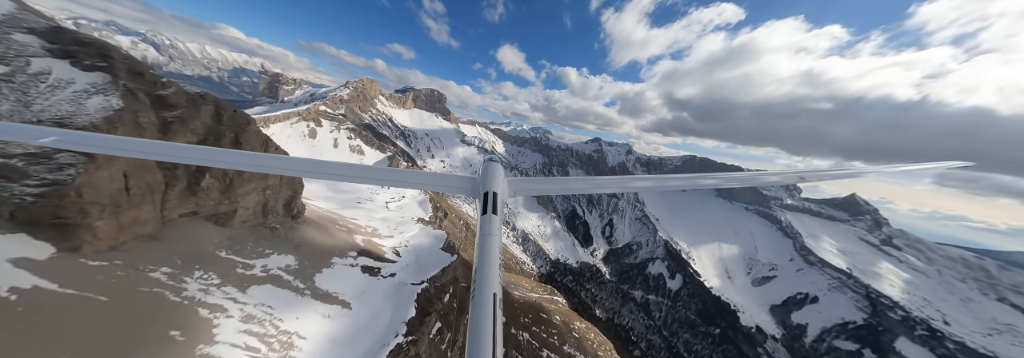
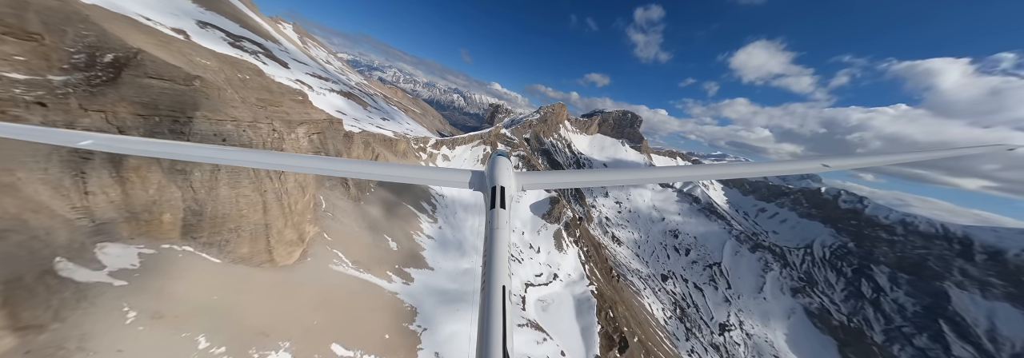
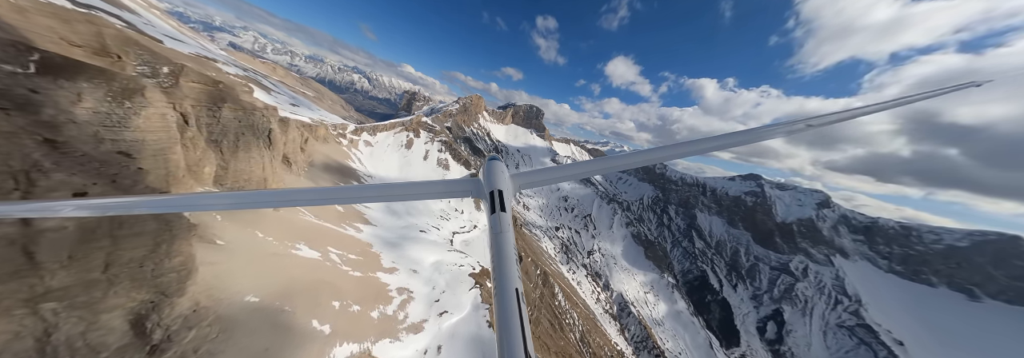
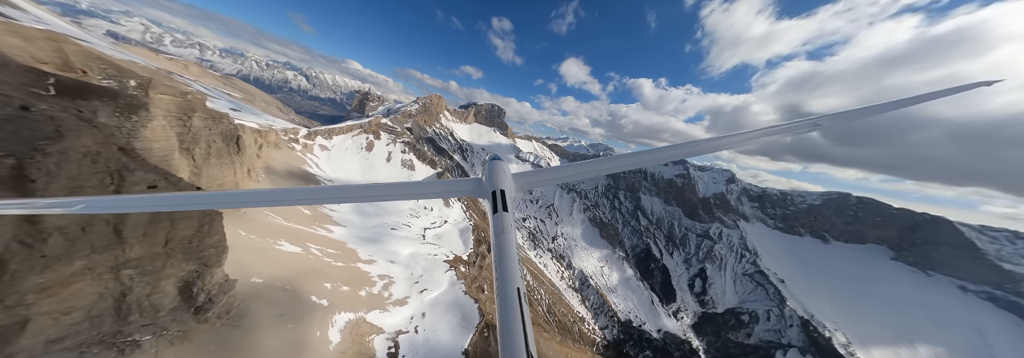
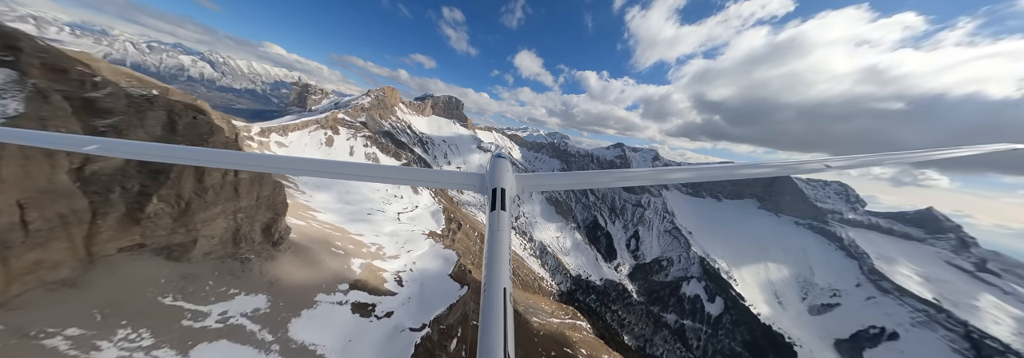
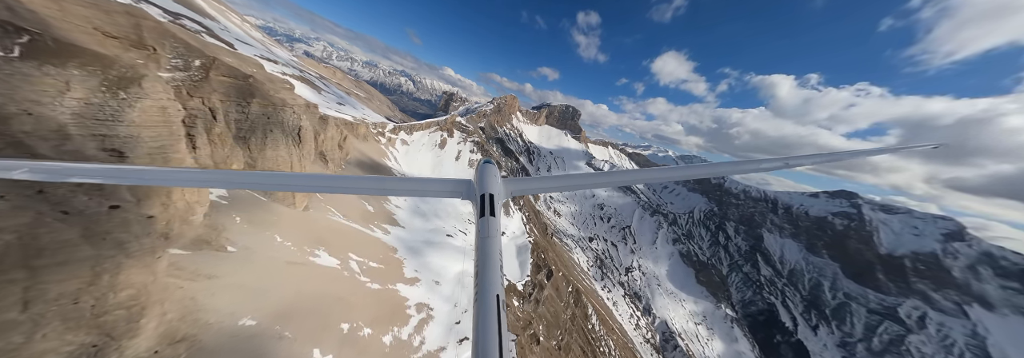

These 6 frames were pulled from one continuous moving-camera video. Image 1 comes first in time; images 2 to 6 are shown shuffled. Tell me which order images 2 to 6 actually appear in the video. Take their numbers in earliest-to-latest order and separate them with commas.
5, 4, 3, 6, 2
